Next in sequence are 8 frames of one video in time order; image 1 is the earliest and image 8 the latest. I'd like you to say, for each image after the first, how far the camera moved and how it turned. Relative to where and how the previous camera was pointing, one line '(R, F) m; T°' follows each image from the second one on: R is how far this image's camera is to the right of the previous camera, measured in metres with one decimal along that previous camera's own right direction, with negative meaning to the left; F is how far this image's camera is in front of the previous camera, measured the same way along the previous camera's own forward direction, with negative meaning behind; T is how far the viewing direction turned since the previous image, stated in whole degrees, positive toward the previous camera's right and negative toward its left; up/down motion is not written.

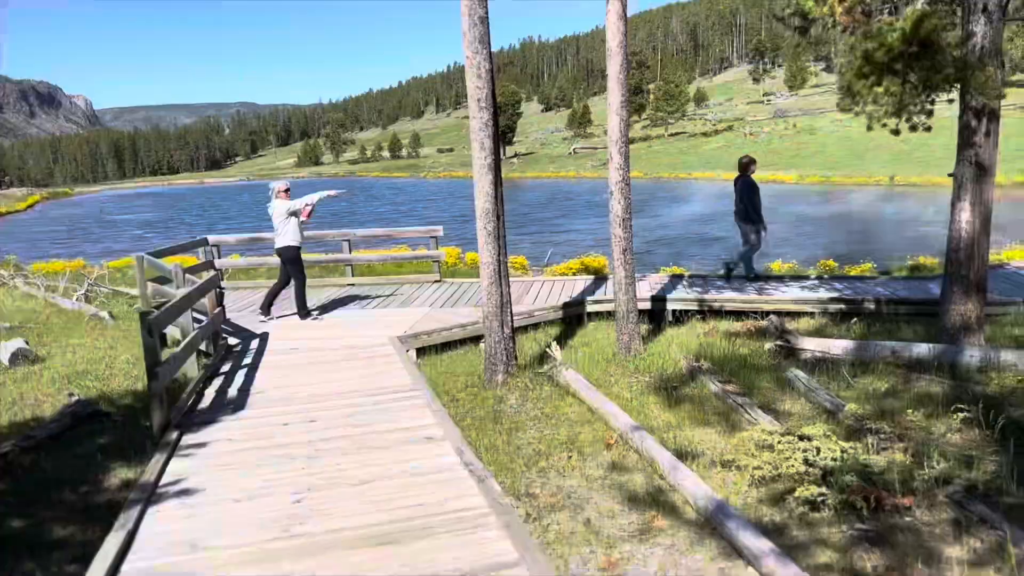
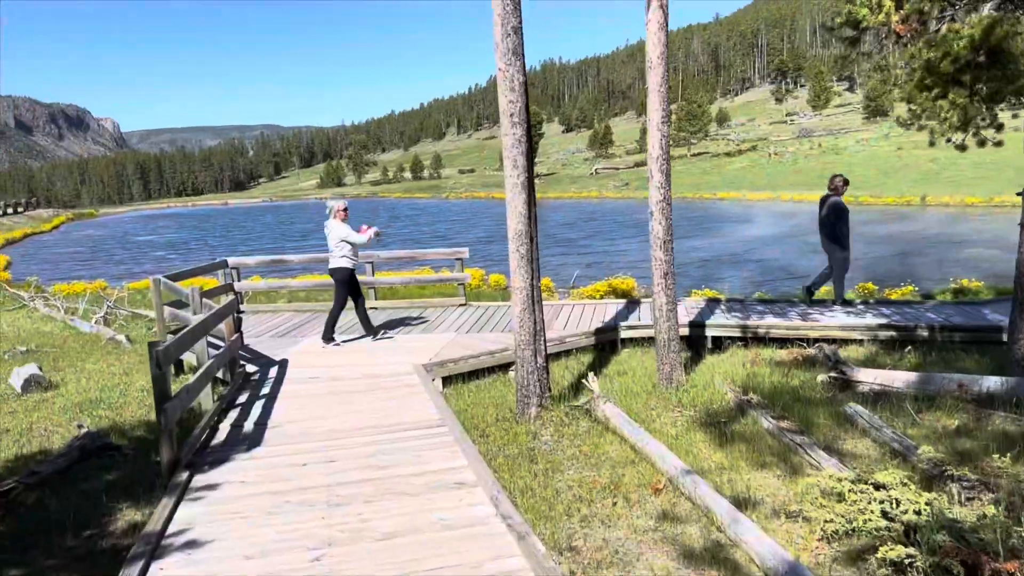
(-0.1, +0.5) m; -1°
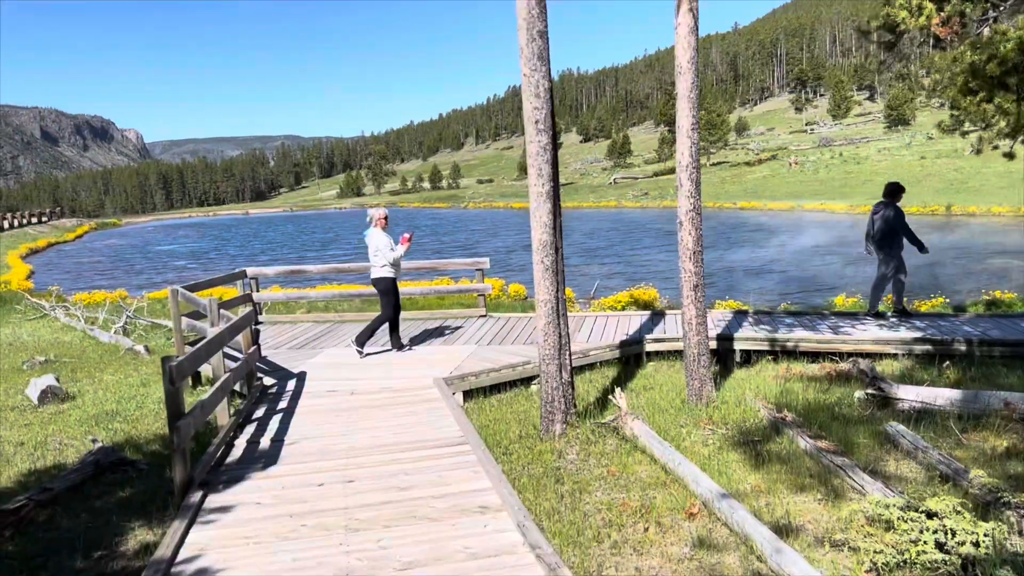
(-0.1, +0.2) m; -1°
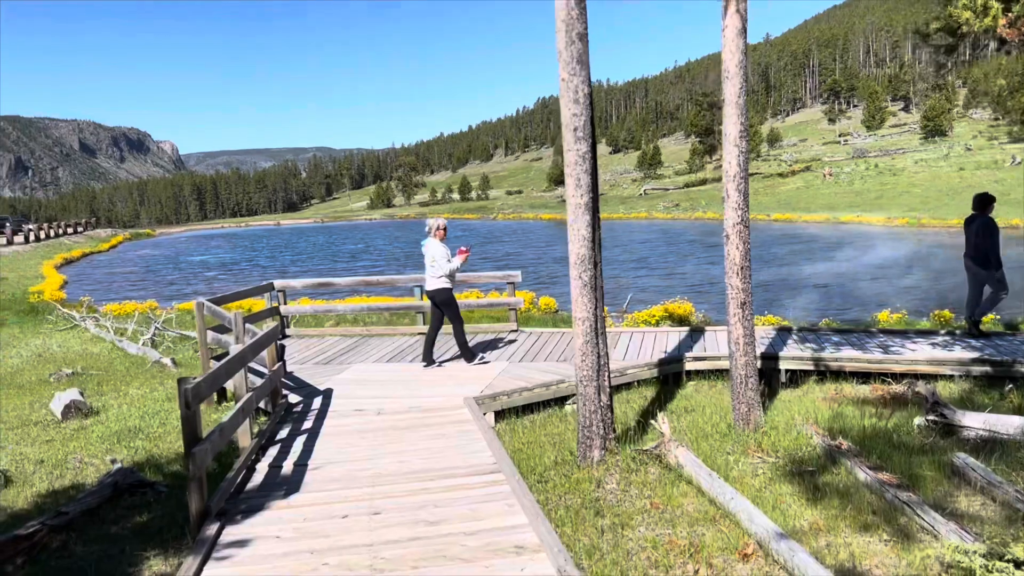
(-0.1, +0.4) m; -2°
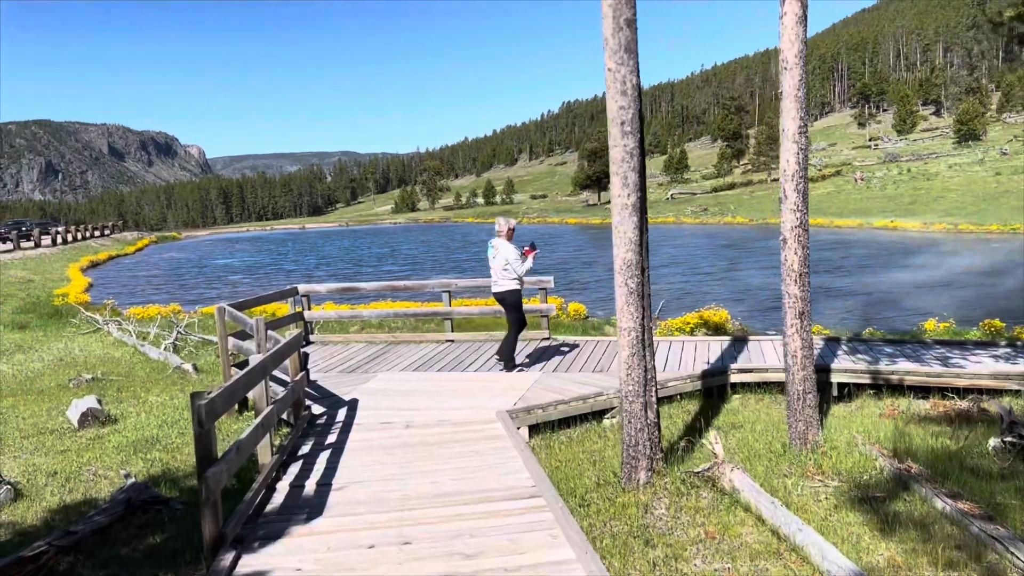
(-0.1, +0.5) m; -2°
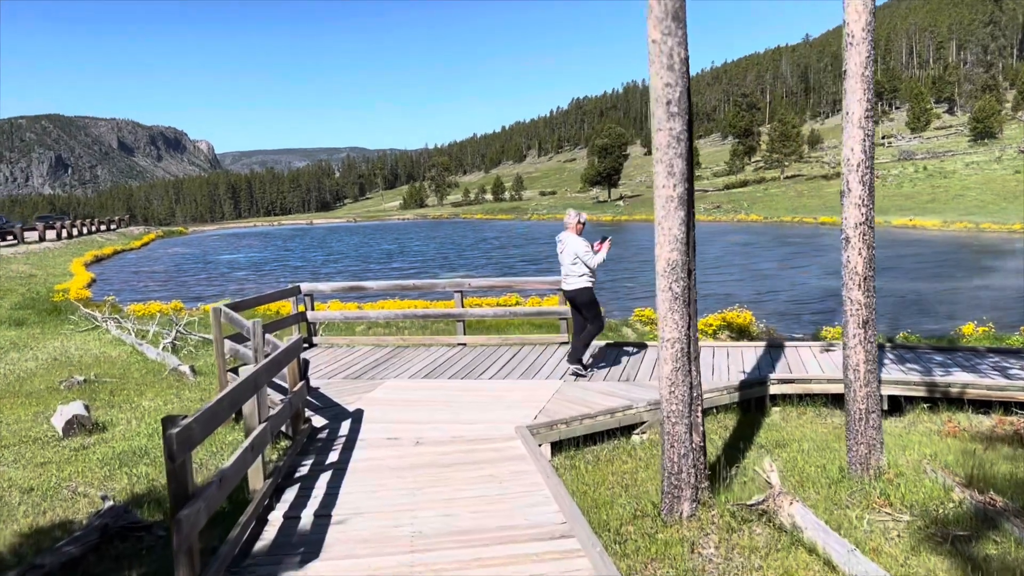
(-0.1, +0.7) m; -1°
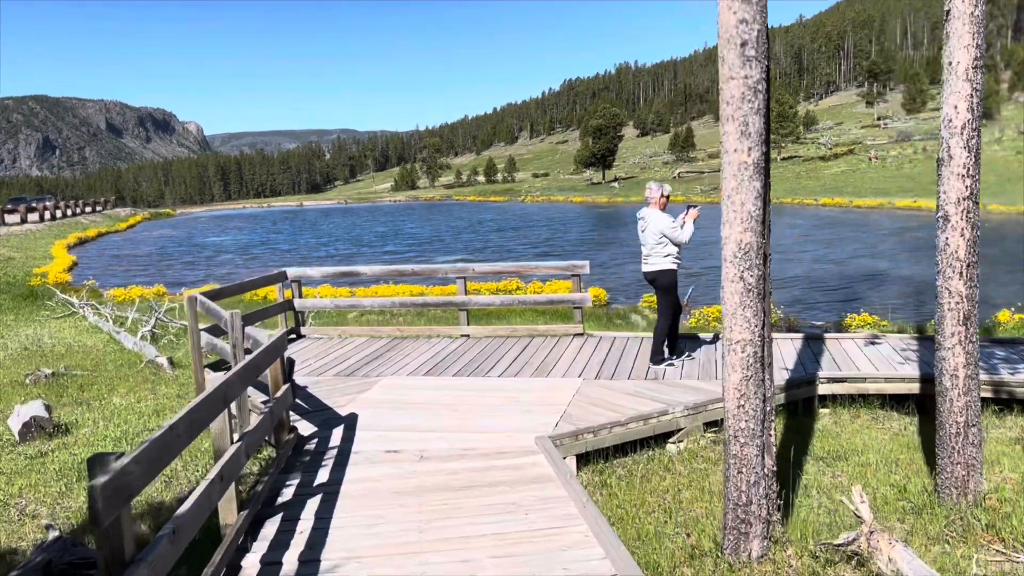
(-0.2, +1.0) m; +1°
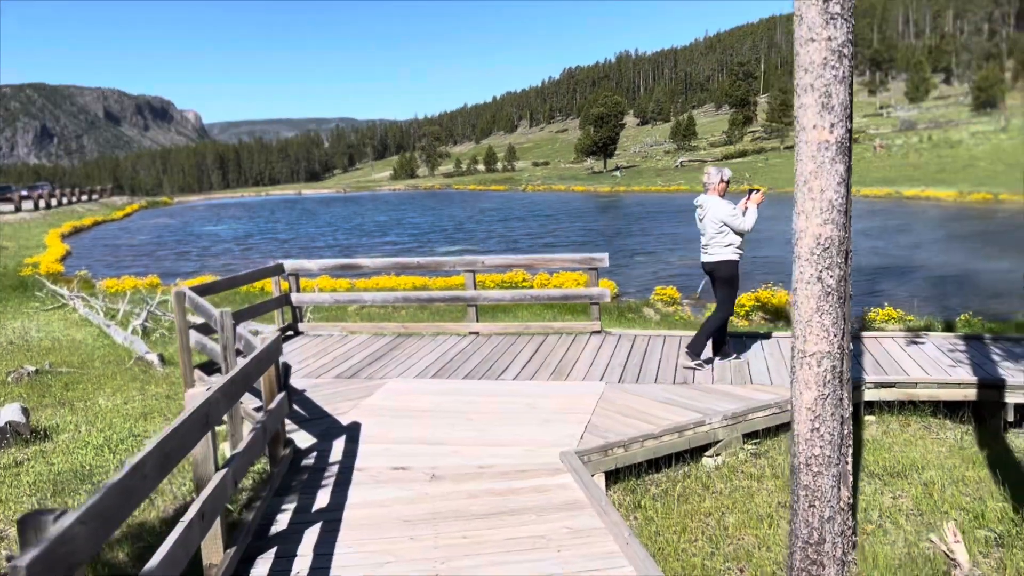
(-0.1, +0.6) m; 0°
